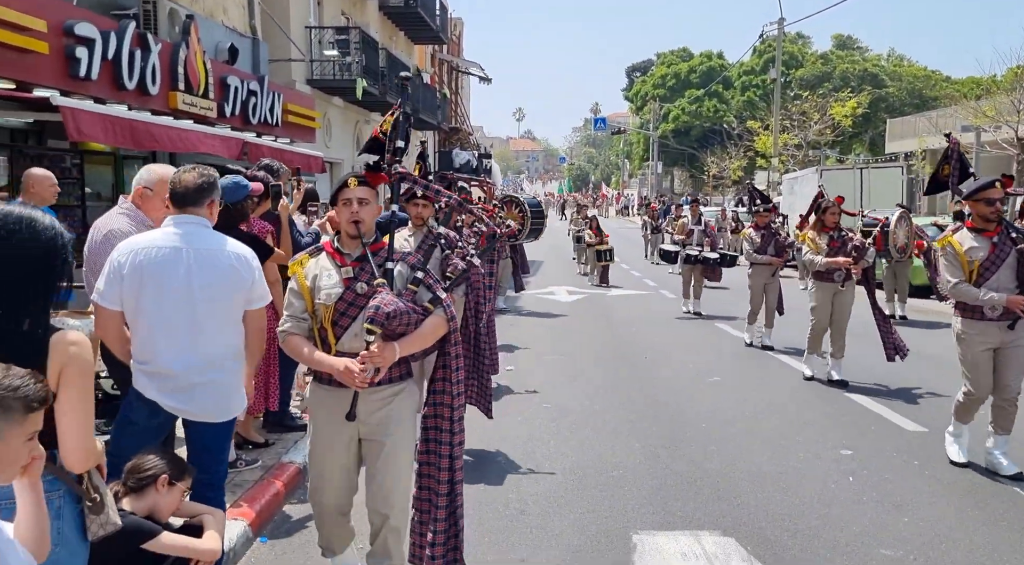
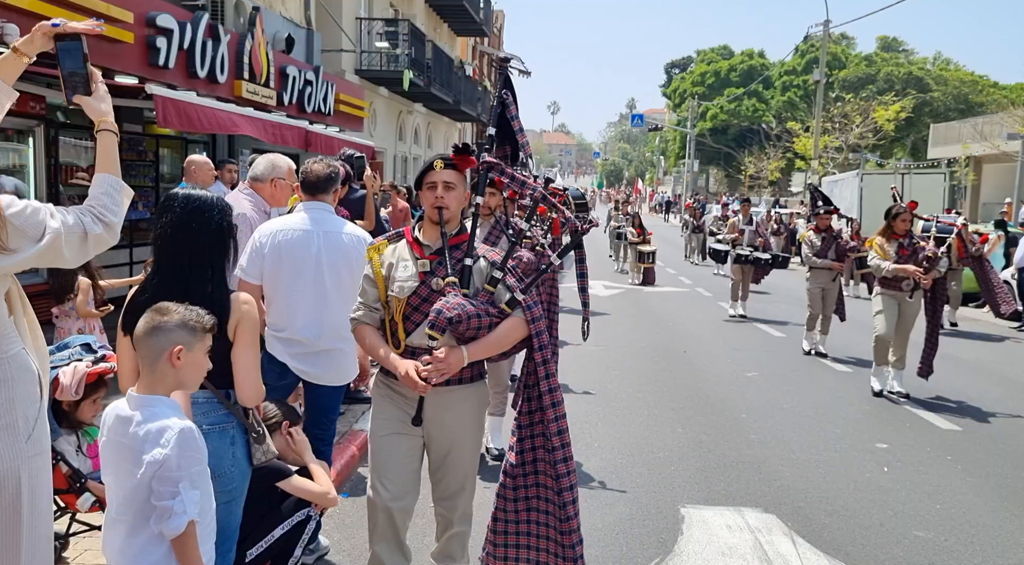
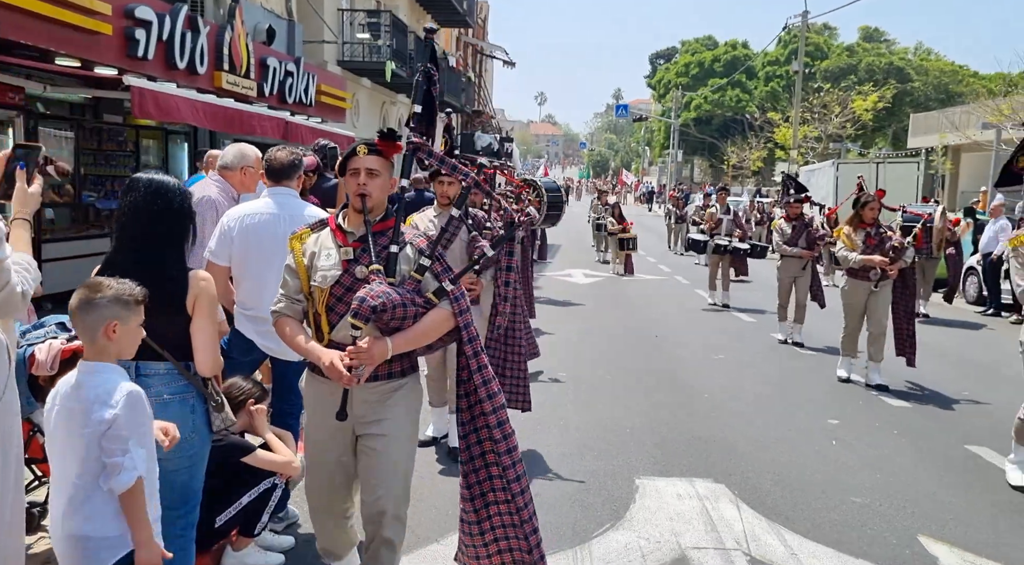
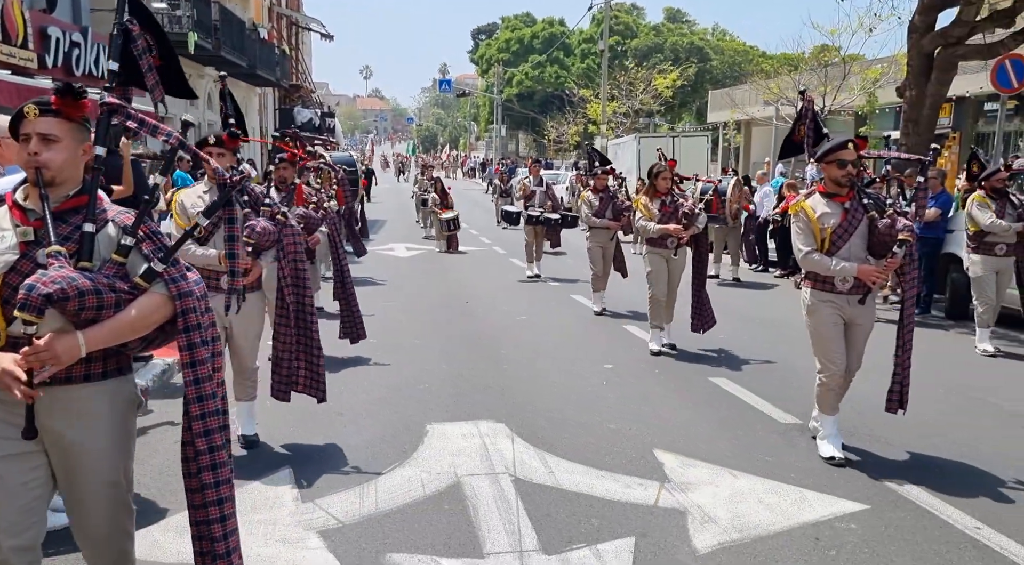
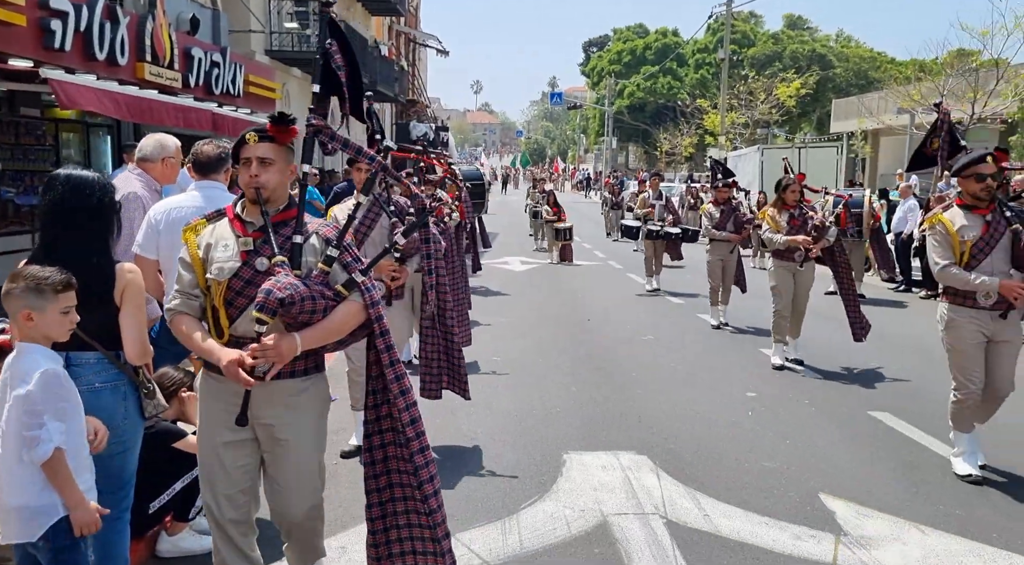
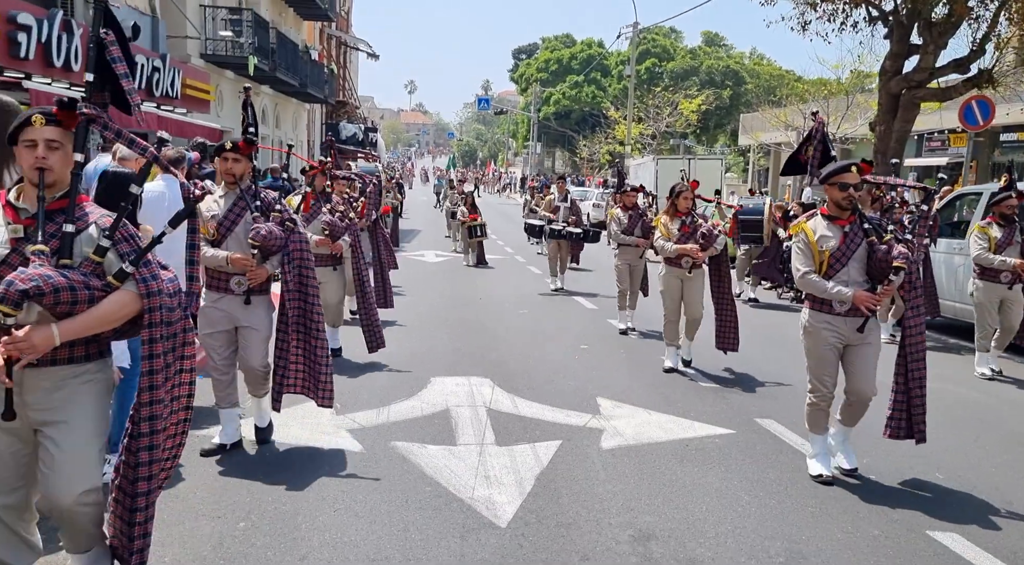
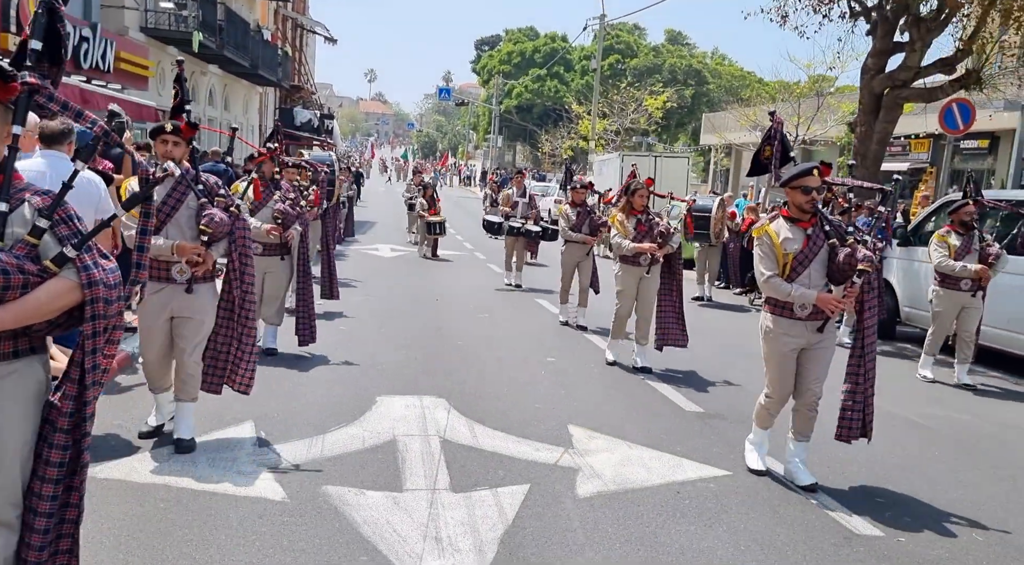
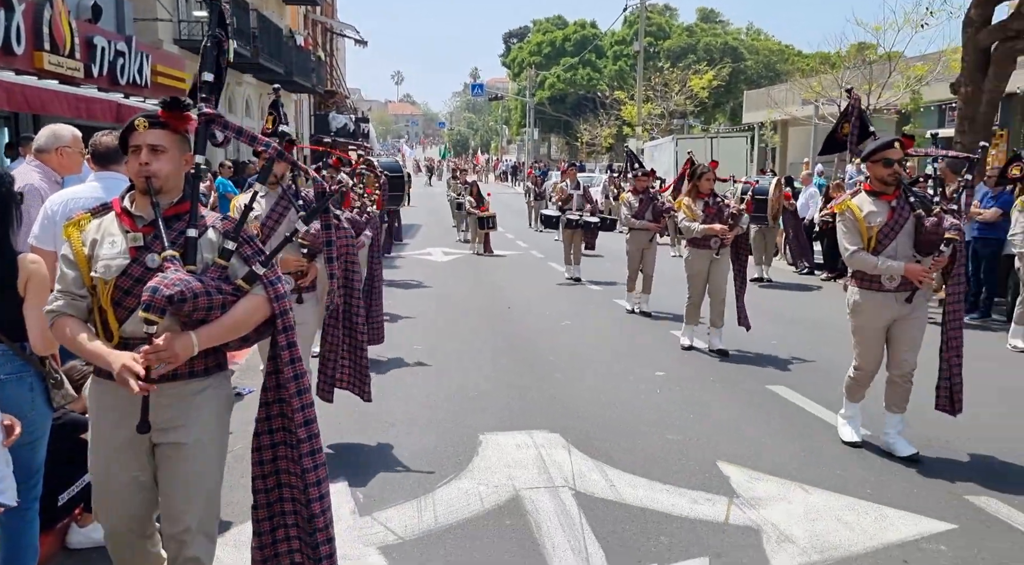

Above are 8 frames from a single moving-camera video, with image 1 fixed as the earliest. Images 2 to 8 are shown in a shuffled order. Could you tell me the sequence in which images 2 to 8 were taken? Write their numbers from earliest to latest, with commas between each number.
2, 3, 5, 8, 4, 7, 6
